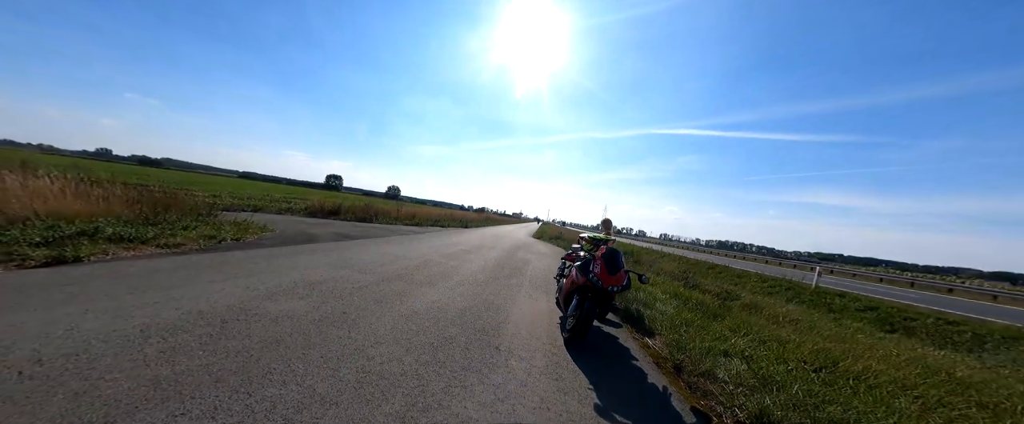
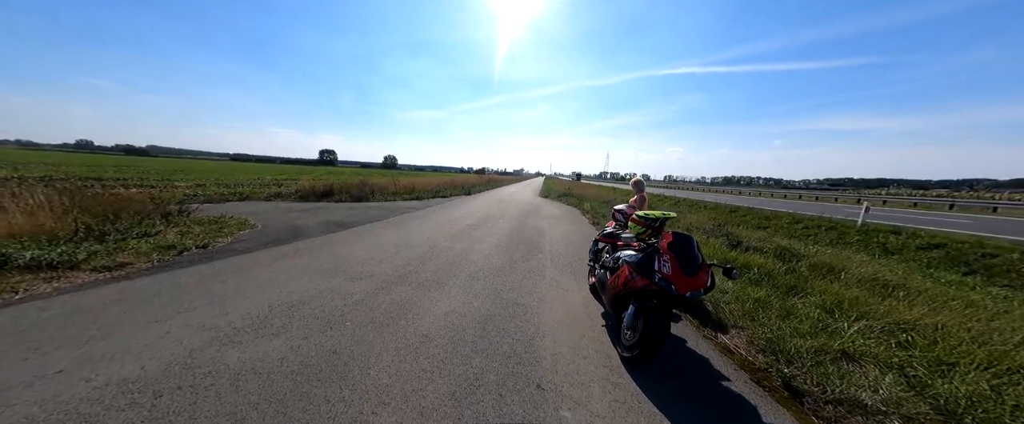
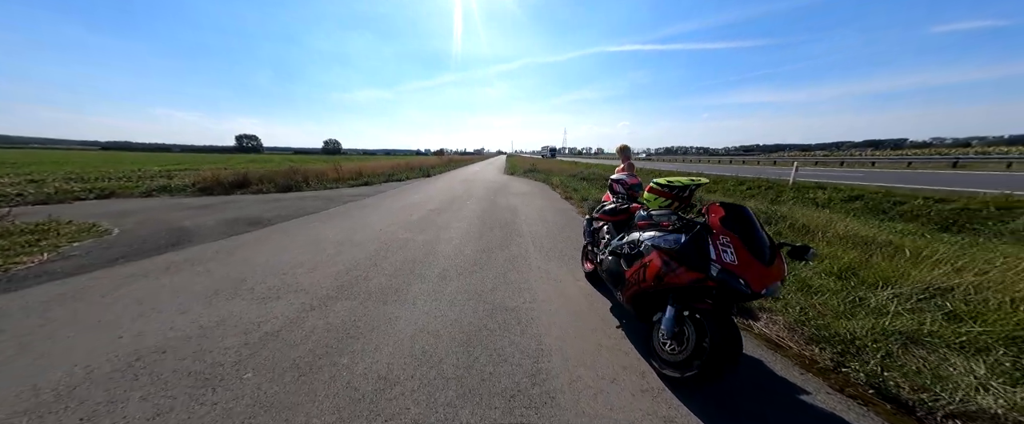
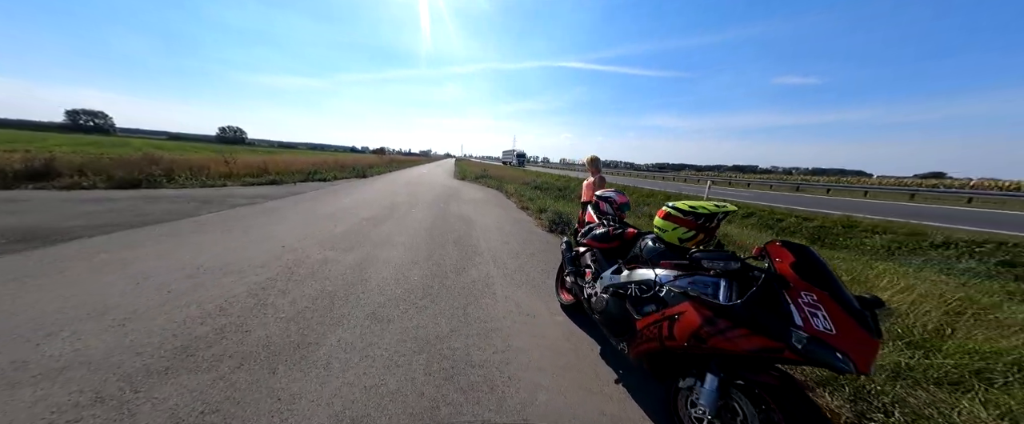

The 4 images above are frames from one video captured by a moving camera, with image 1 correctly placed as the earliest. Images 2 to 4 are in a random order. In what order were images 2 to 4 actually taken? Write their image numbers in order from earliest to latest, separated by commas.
2, 3, 4
